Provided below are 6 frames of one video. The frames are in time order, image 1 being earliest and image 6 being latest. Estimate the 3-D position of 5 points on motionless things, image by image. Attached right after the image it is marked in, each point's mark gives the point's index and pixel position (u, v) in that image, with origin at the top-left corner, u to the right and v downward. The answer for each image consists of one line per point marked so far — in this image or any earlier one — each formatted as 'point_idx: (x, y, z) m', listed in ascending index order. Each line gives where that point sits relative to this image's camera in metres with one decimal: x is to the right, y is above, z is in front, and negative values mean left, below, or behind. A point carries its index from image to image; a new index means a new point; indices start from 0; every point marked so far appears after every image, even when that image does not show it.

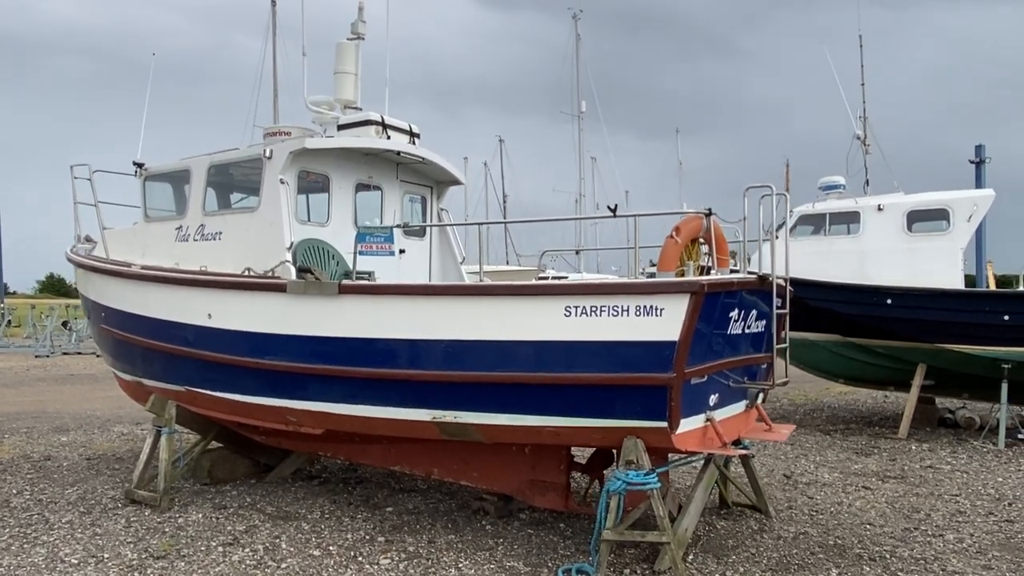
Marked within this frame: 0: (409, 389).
0: (-0.6, -0.6, +4.3) m
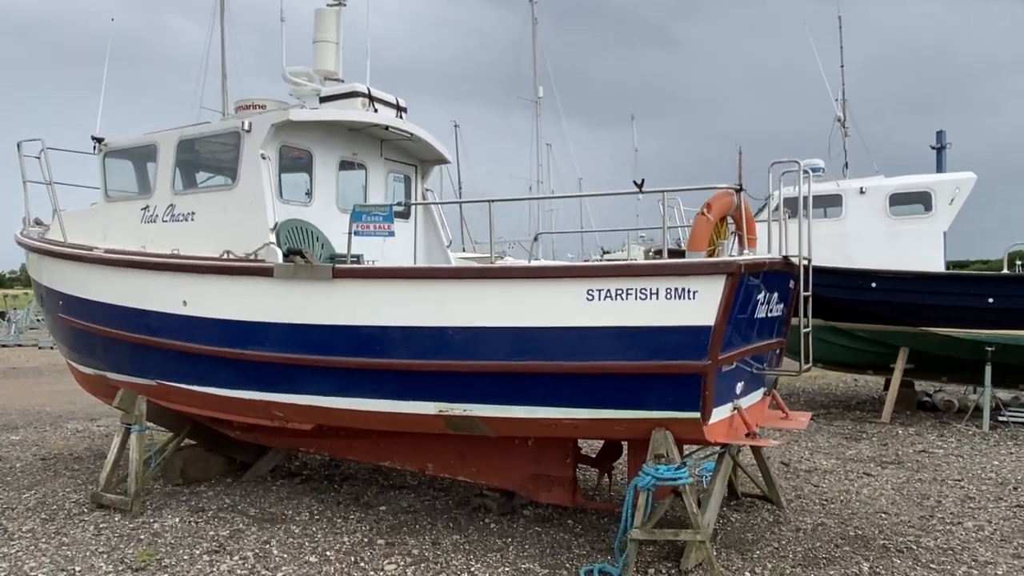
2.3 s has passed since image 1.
0: (-0.5, -0.5, +4.0) m
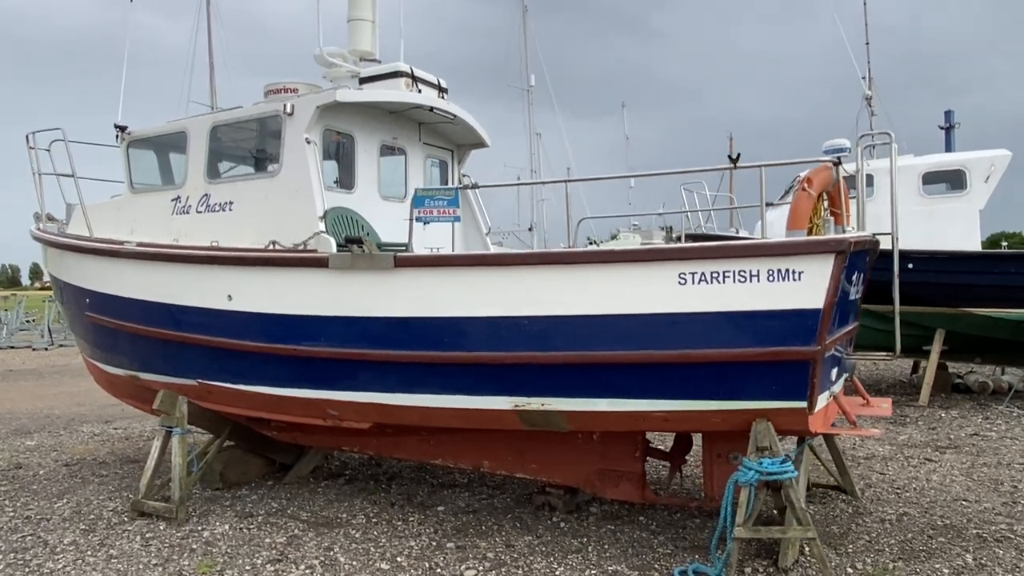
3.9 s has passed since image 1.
0: (-0.1, -0.5, +3.8) m
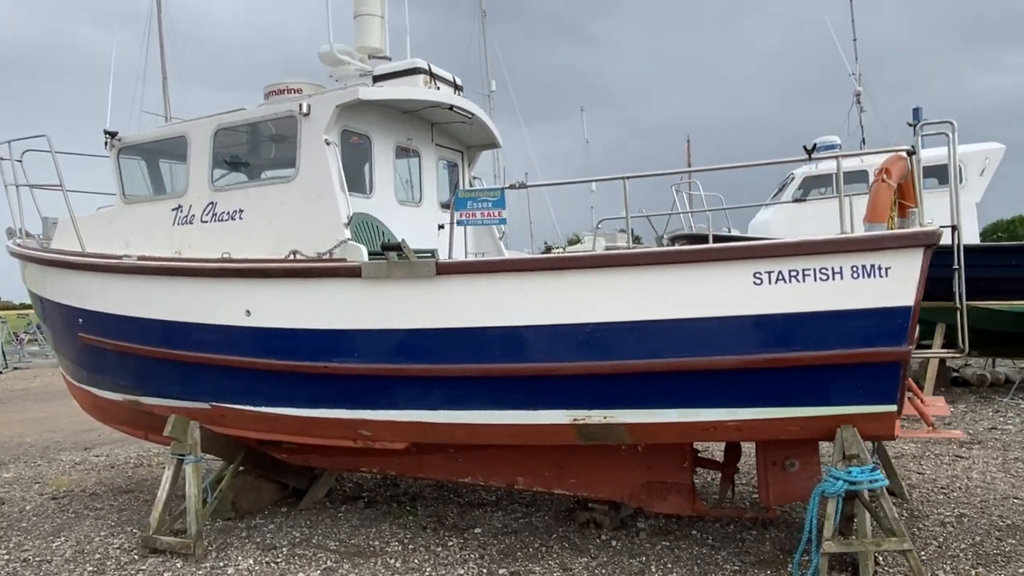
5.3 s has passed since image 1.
0: (+0.1, -0.5, +3.5) m
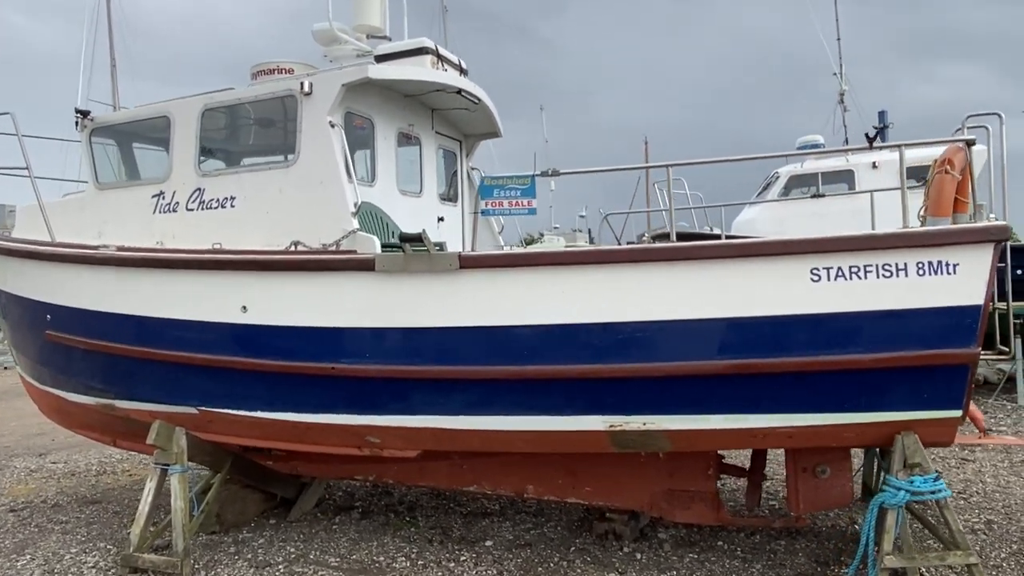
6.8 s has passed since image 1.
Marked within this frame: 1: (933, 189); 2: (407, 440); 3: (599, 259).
0: (+0.3, -0.5, +3.3) m
1: (+1.7, +0.4, +3.0) m
2: (-0.5, -0.8, +3.6) m
3: (+0.4, +0.1, +3.1) m
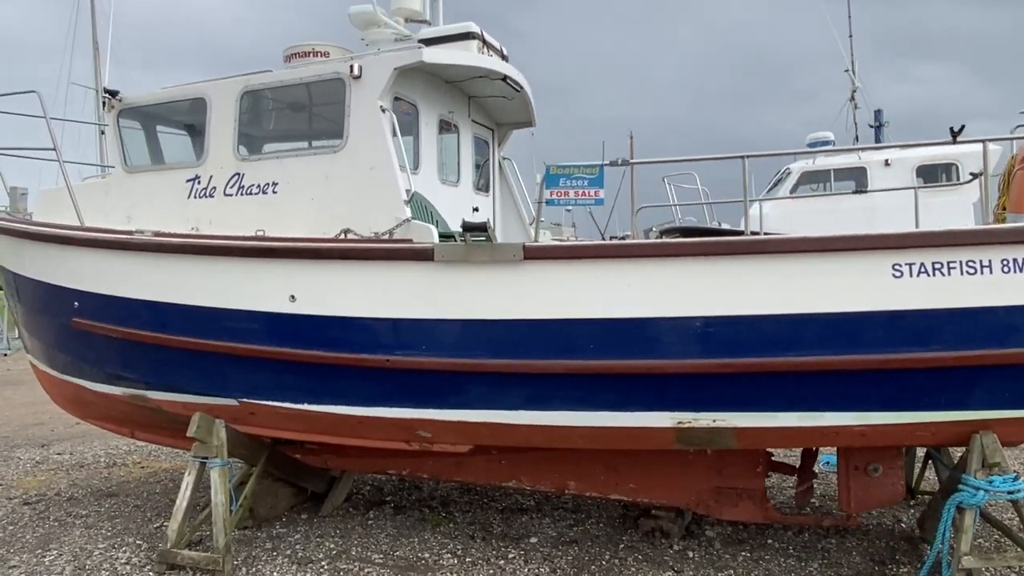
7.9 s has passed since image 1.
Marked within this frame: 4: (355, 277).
0: (+0.6, -0.4, +3.2) m
1: (+2.0, +0.4, +2.9) m
2: (-0.3, -0.7, +3.6) m
3: (+0.7, +0.2, +3.0) m
4: (-0.8, +0.1, +3.5) m
